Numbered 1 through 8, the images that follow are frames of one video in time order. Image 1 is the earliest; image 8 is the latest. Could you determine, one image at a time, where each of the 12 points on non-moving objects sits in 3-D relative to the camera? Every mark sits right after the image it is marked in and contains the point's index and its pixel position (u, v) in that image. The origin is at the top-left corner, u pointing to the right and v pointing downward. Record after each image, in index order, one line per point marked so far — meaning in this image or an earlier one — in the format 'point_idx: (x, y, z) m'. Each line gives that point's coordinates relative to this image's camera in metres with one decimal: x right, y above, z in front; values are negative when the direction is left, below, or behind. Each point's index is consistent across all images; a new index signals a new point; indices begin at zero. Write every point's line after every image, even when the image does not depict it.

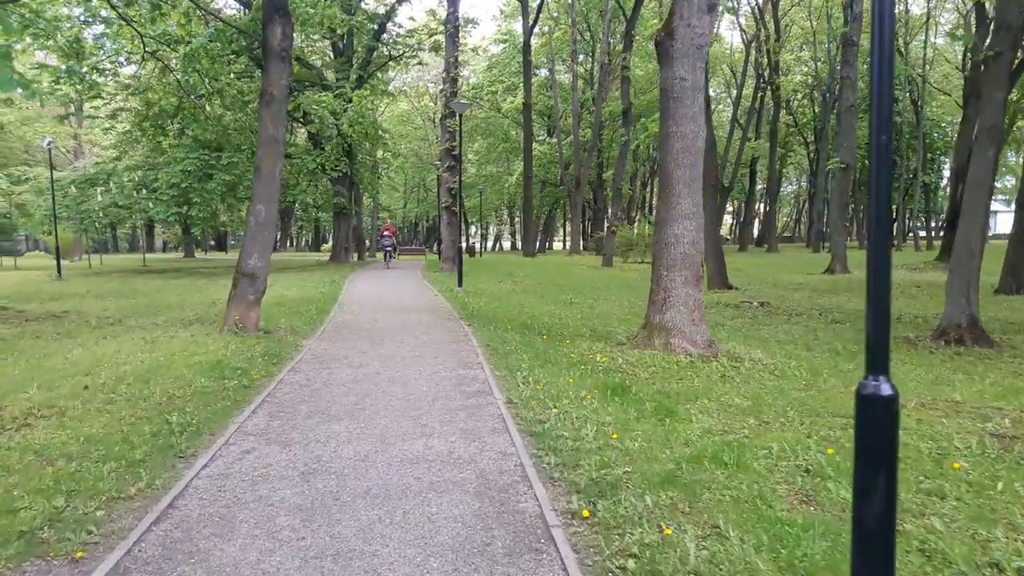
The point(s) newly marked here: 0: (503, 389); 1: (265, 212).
0: (-0.1, -0.8, +6.3) m
1: (-2.9, +0.9, +9.5) m
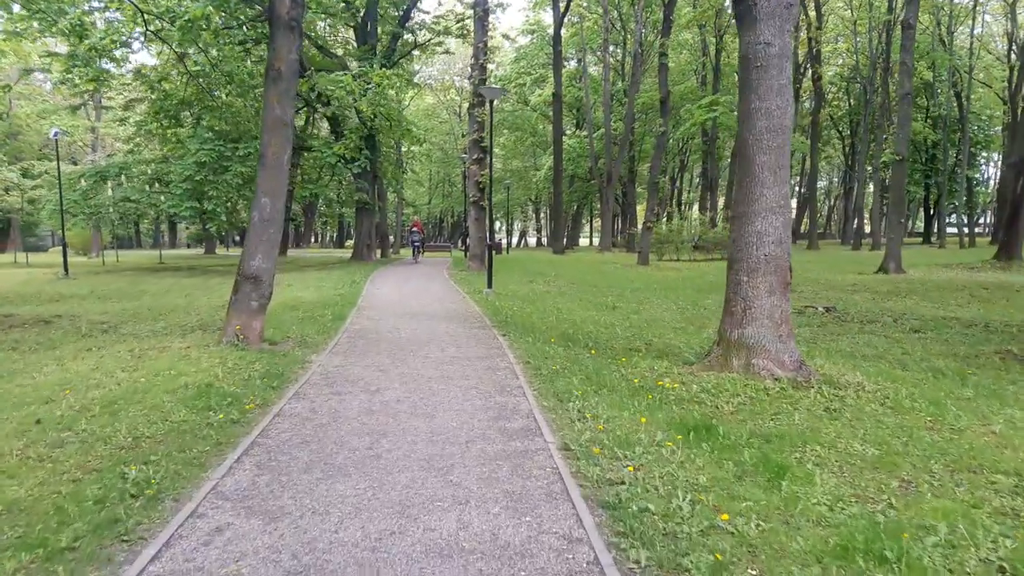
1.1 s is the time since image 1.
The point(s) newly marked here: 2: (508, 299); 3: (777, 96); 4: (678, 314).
0: (+0.3, -0.9, +5.0) m
1: (-2.5, +0.8, +8.3) m
2: (-0.1, -0.2, +13.4) m
3: (+2.0, +1.5, +6.2) m
4: (+2.3, -0.4, +11.1) m
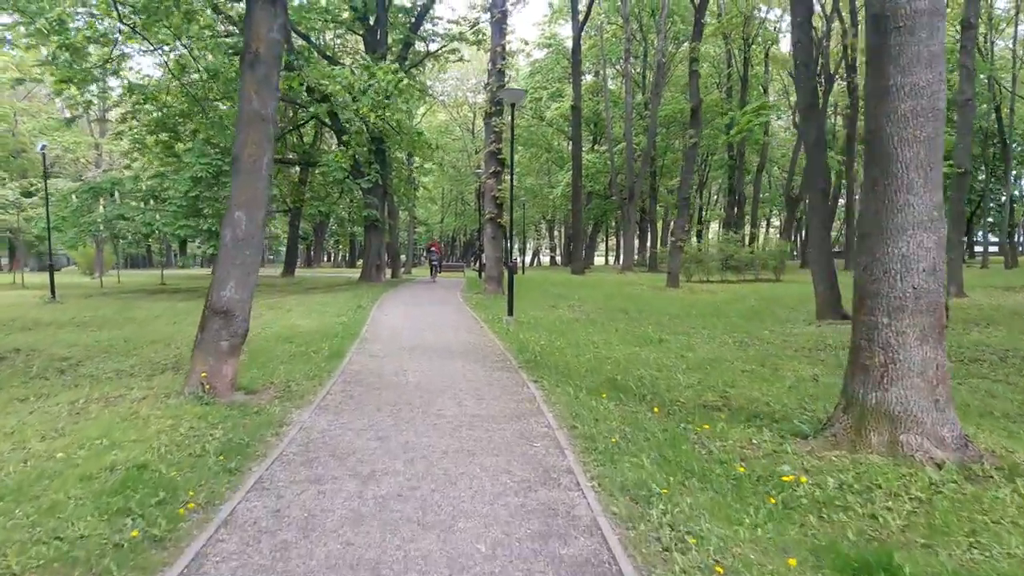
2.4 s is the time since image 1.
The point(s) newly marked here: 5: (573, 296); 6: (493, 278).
0: (+0.5, -1.1, +3.2) m
1: (-2.2, +0.5, +6.6) m
2: (+0.3, -0.6, +11.7) m
3: (+2.3, +1.2, +4.5) m
4: (+2.7, -0.8, +9.4) m
5: (+1.5, -0.2, +18.8) m
6: (-0.5, +0.2, +19.6) m
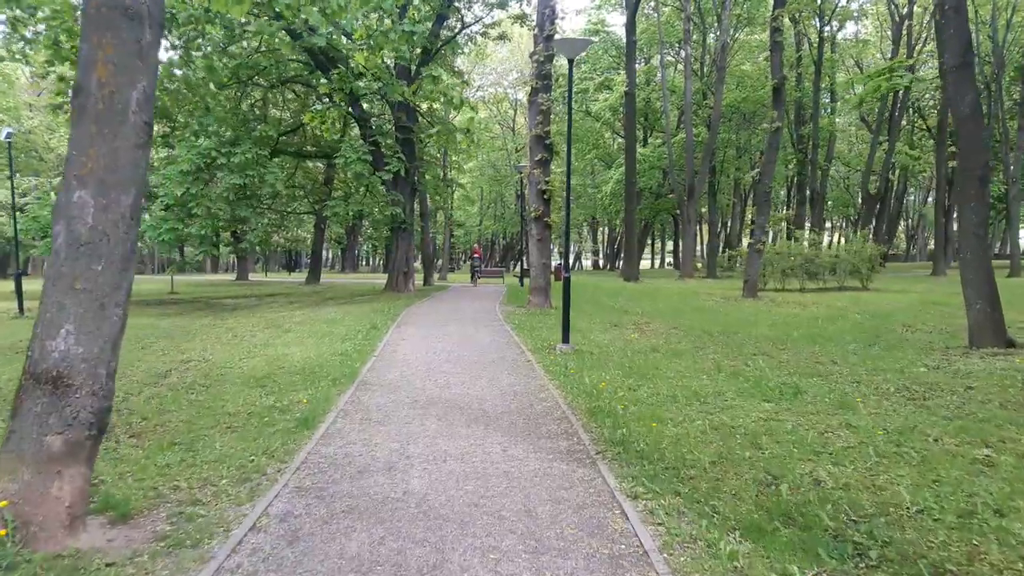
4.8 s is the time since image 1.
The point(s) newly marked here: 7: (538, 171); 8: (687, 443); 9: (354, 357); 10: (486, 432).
0: (+0.7, -1.3, 0.0) m
1: (-1.8, +0.3, +3.5) m
2: (+0.9, -0.8, +8.4) m
3: (+2.6, +1.0, +1.2) m
4: (+3.2, -1.0, +6.0) m
5: (+2.4, -0.5, +15.6) m
6: (+0.5, 0.0, +16.4) m
7: (+0.5, +2.2, +15.4) m
8: (+1.1, -1.0, +5.2) m
9: (-1.7, -0.8, +9.0) m
10: (-0.2, -1.0, +5.5) m
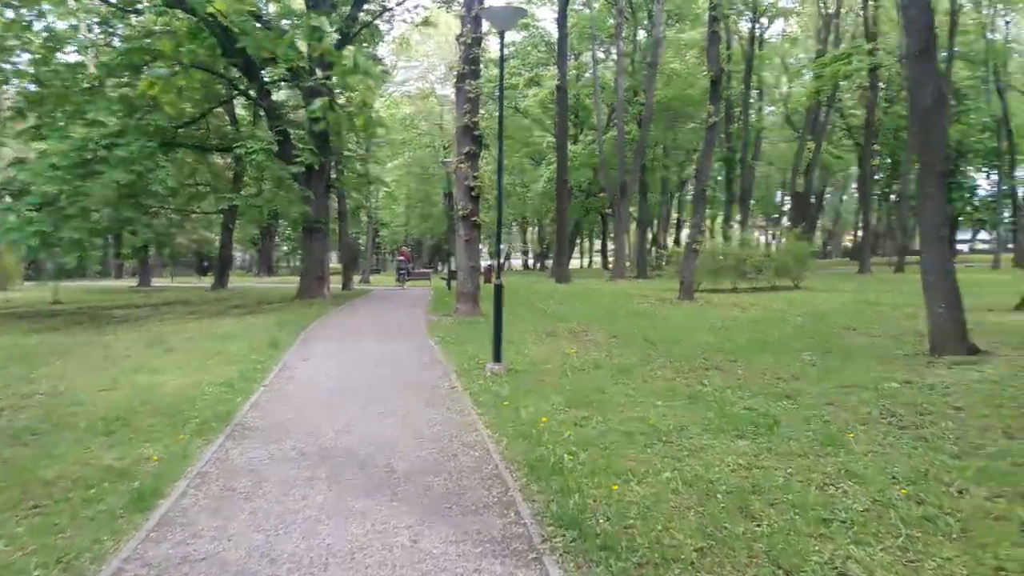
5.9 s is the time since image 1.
0: (+0.8, -1.4, -1.3) m
1: (-2.1, +0.2, +2.0) m
2: (+0.2, -0.9, +7.2) m
3: (+2.5, +1.0, +0.1) m
4: (+2.7, -1.0, +4.9) m
5: (+1.1, -0.5, +14.4) m
6: (-0.9, -0.1, +15.0) m
7: (-0.9, +2.1, +14.1) m
8: (+0.7, -1.1, +3.9) m
9: (-2.5, -0.9, +7.5) m
10: (-0.6, -1.1, +4.1) m
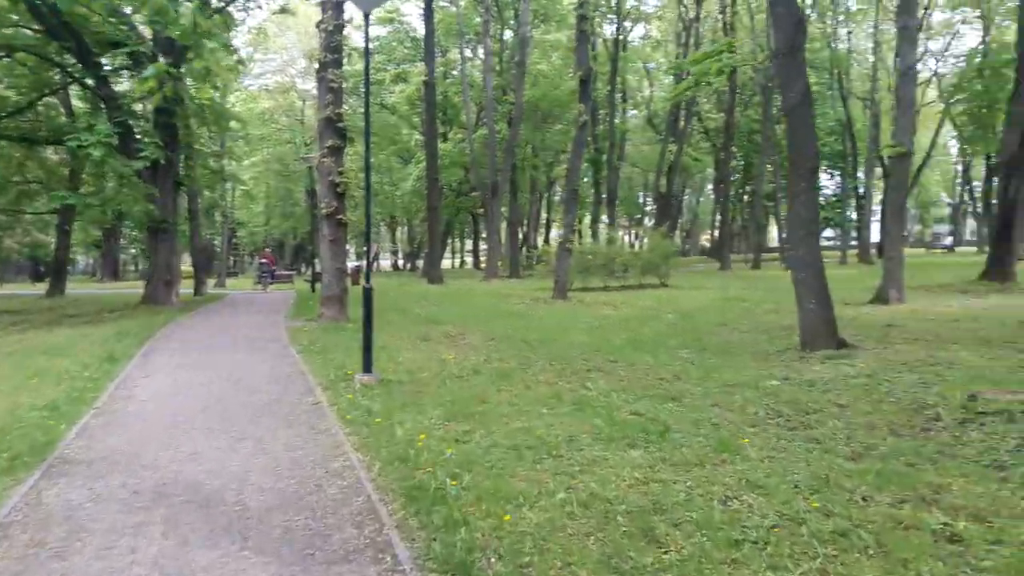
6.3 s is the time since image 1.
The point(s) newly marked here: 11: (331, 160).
0: (+1.1, -1.4, -1.7) m
1: (-2.3, +0.1, +1.1) m
2: (-0.8, -1.0, +6.6) m
3: (+2.5, +1.0, -0.1) m
4: (+2.0, -1.0, +4.8) m
5: (-1.1, -0.6, +13.8) m
6: (-3.2, -0.2, +14.2) m
7: (-3.0, +2.1, +13.2) m
8: (+0.2, -1.1, +3.5) m
9: (-3.5, -1.0, +6.4) m
10: (-1.1, -1.1, +3.4) m
11: (-3.0, +2.1, +13.2) m
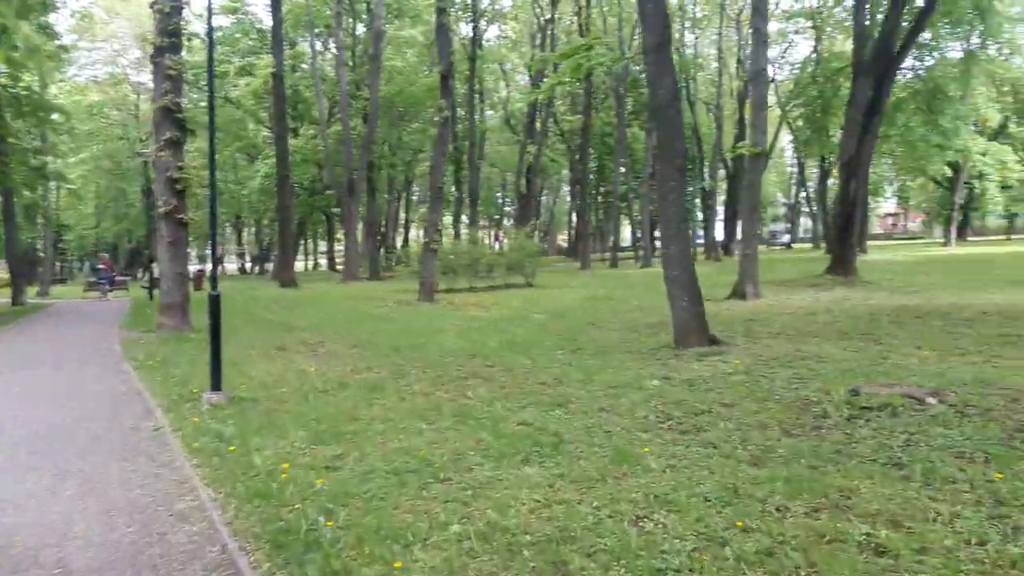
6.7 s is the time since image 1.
0: (+1.6, -1.3, -2.0) m
1: (-2.2, +0.1, +0.2) m
2: (-1.7, -1.0, +5.8) m
3: (+2.7, +1.0, -0.1) m
4: (+1.3, -1.0, +4.5) m
5: (-3.3, -0.6, +12.9) m
6: (-5.4, -0.3, +12.9) m
7: (-5.1, +2.0, +12.0) m
8: (-0.2, -1.1, +2.9) m
9: (-4.4, -1.1, +5.2) m
10: (-1.5, -1.2, +2.6) m
11: (-5.1, +2.0, +12.0) m
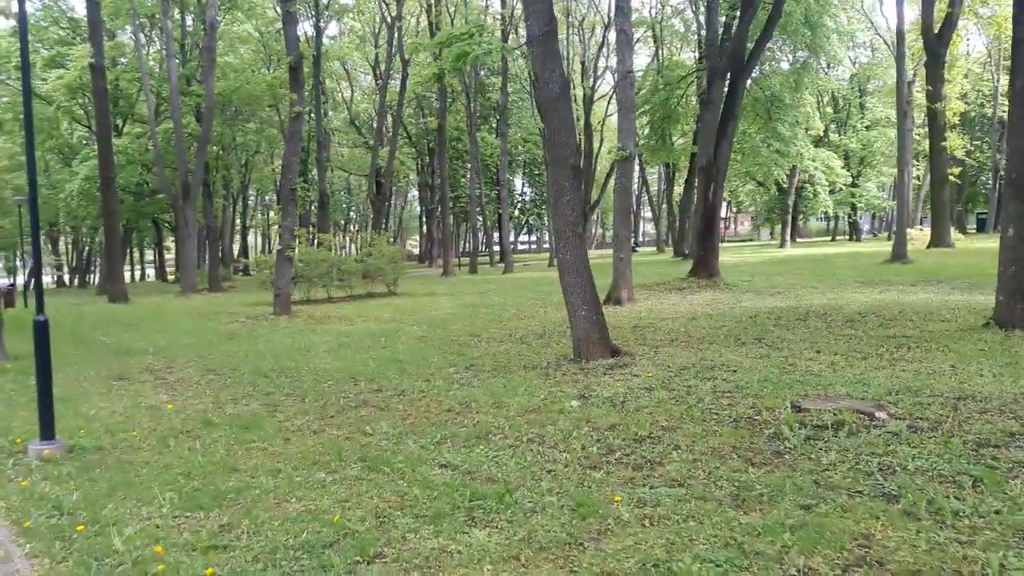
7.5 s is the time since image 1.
0: (+2.6, -1.4, -2.5) m
1: (-1.6, 0.0, -1.0) m
2: (-2.1, -1.1, +4.6) m
3: (+3.2, +1.0, -0.4) m
4: (+1.1, -1.1, +3.9) m
5: (-5.1, -0.9, +11.2) m
6: (-7.1, -0.5, +10.8) m
7: (-6.7, +1.7, +10.0) m
8: (-0.1, -1.2, +2.0) m
9: (-4.7, -1.3, +3.5) m
10: (-1.3, -1.3, +1.5) m
11: (-6.7, +1.7, +10.0) m
